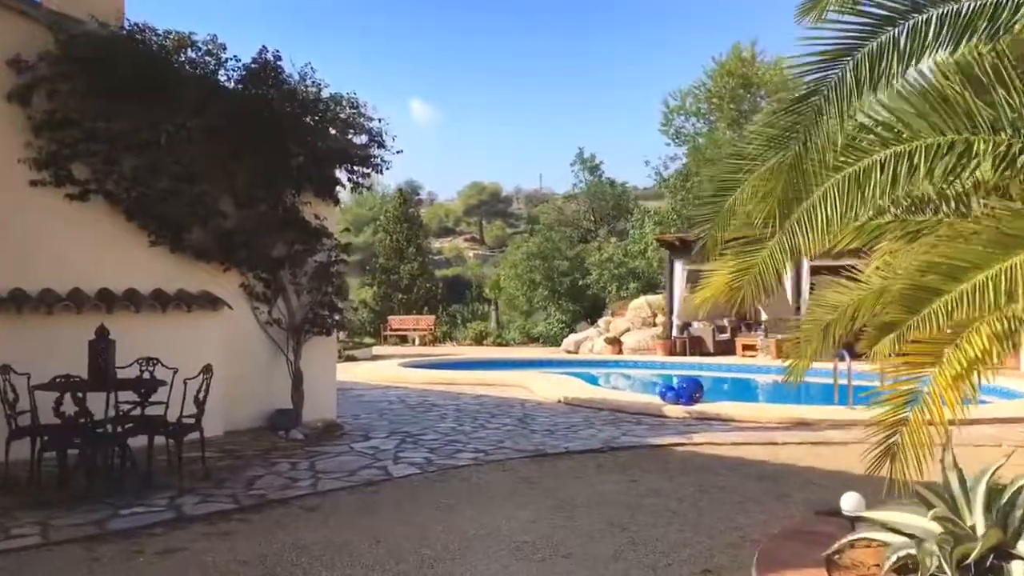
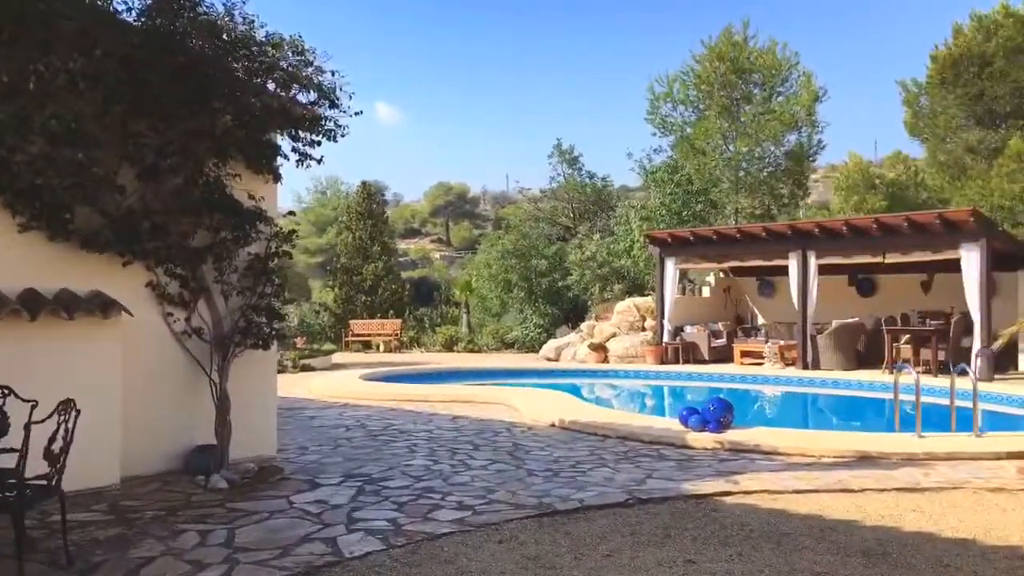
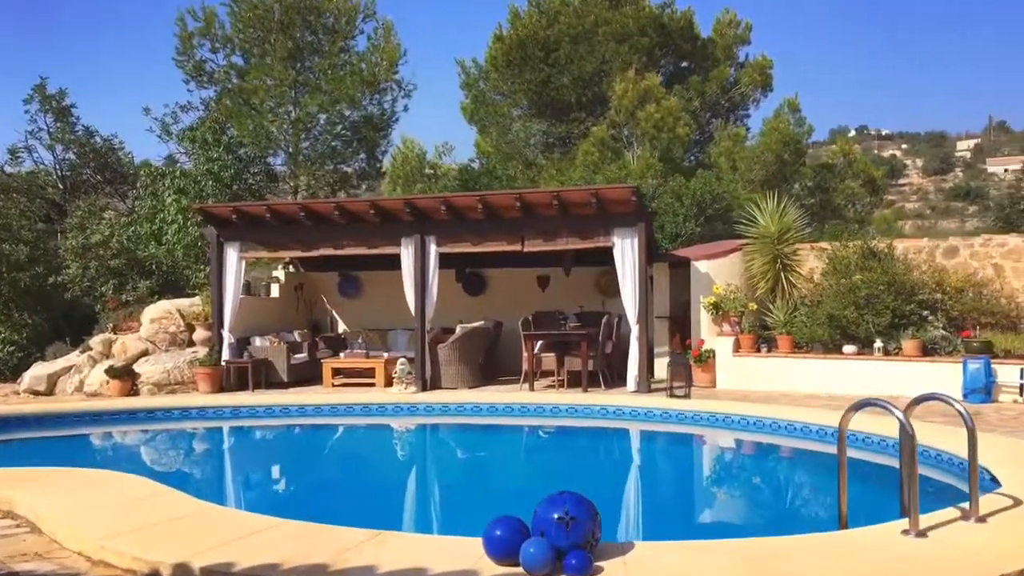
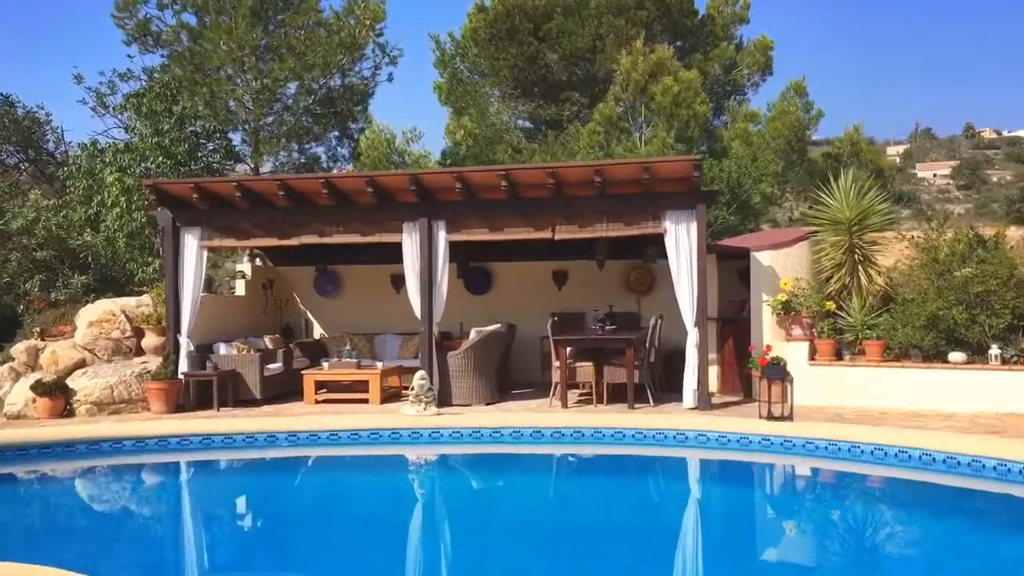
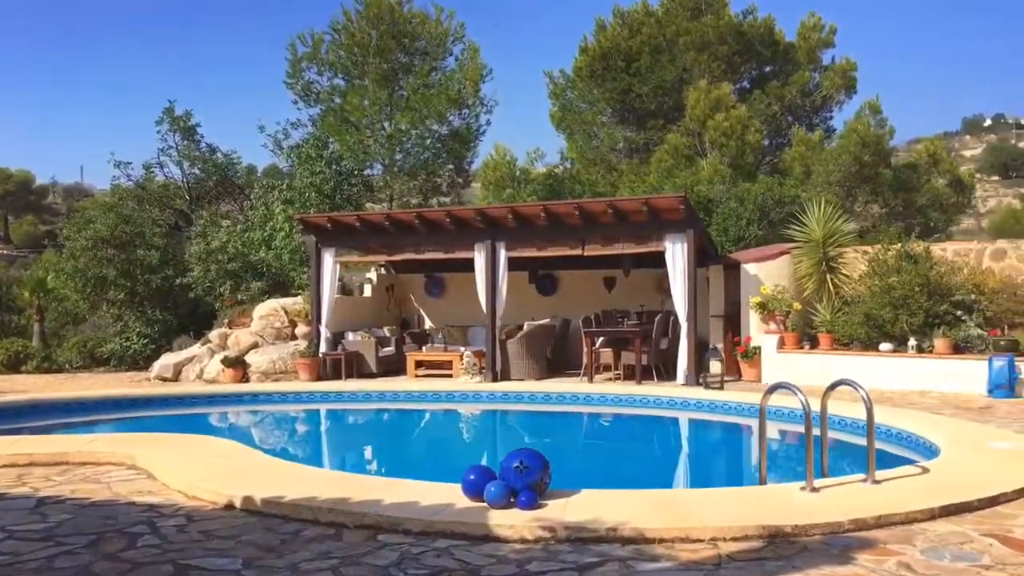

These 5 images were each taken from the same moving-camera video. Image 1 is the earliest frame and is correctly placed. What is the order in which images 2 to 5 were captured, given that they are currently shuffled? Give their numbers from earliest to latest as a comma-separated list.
2, 5, 3, 4
